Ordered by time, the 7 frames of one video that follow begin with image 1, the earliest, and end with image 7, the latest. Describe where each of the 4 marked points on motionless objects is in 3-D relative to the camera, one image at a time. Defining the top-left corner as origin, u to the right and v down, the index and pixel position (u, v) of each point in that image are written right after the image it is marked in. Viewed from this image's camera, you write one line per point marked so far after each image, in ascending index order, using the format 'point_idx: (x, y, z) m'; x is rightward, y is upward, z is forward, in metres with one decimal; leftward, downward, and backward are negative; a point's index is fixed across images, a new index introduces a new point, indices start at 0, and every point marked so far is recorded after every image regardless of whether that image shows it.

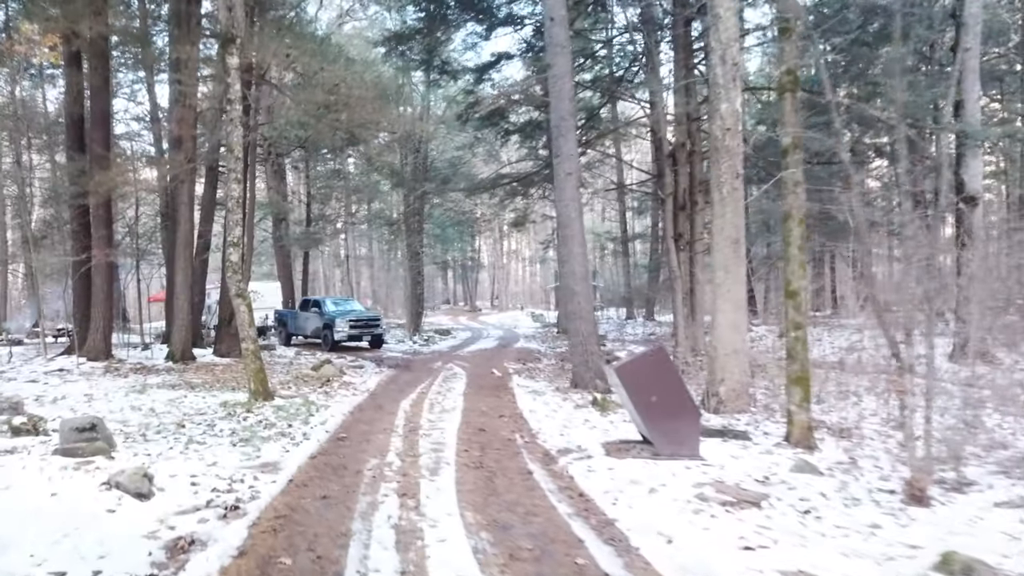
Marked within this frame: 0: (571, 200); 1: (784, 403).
0: (+0.8, +1.1, +10.0) m
1: (+3.3, -1.4, +9.5) m
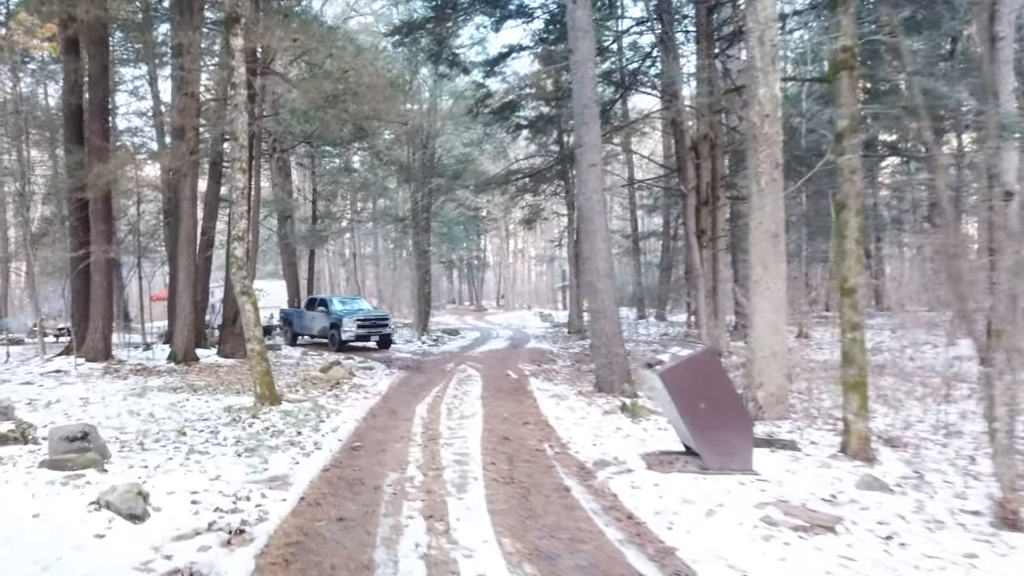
0: (+1.0, +1.2, +9.4) m
1: (+3.5, -1.4, +8.9) m
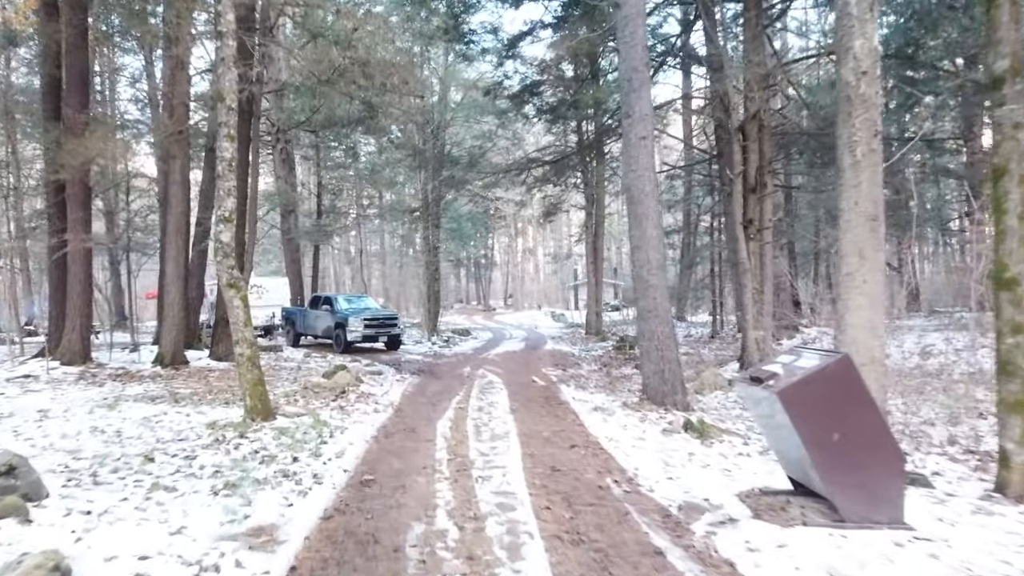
0: (+1.4, +1.2, +8.1) m
1: (+3.9, -1.3, +7.5) m
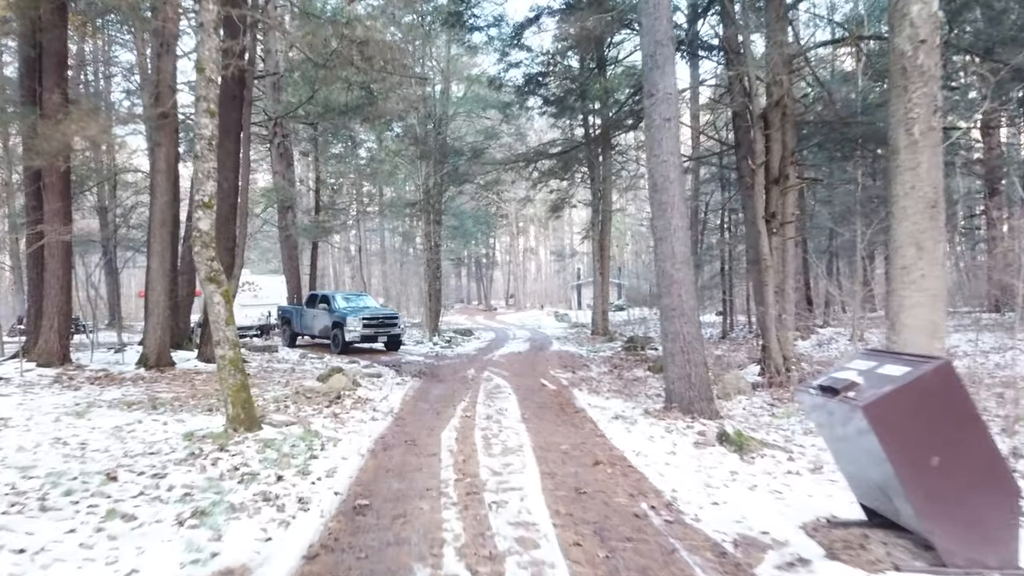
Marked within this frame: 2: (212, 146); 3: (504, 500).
0: (+1.5, +1.2, +7.3) m
1: (+4.0, -1.3, +6.8) m
2: (-2.3, +1.1, +6.0) m
3: (0.0, -1.1, +4.2) m
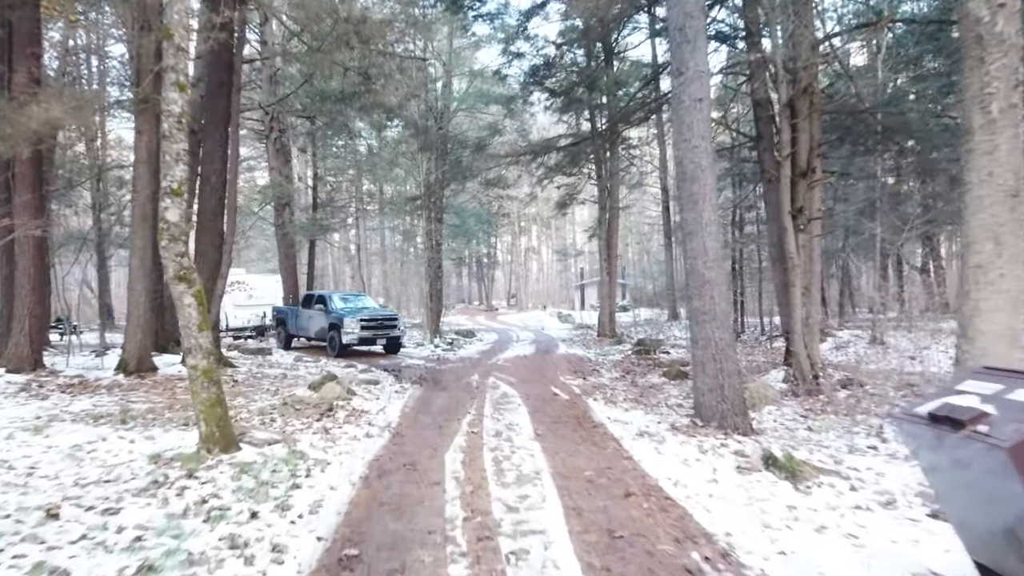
0: (+1.6, +1.2, +6.6) m
1: (+4.1, -1.3, +6.0) m
2: (-2.2, +1.1, +5.2) m
3: (+0.1, -1.1, +3.5) m
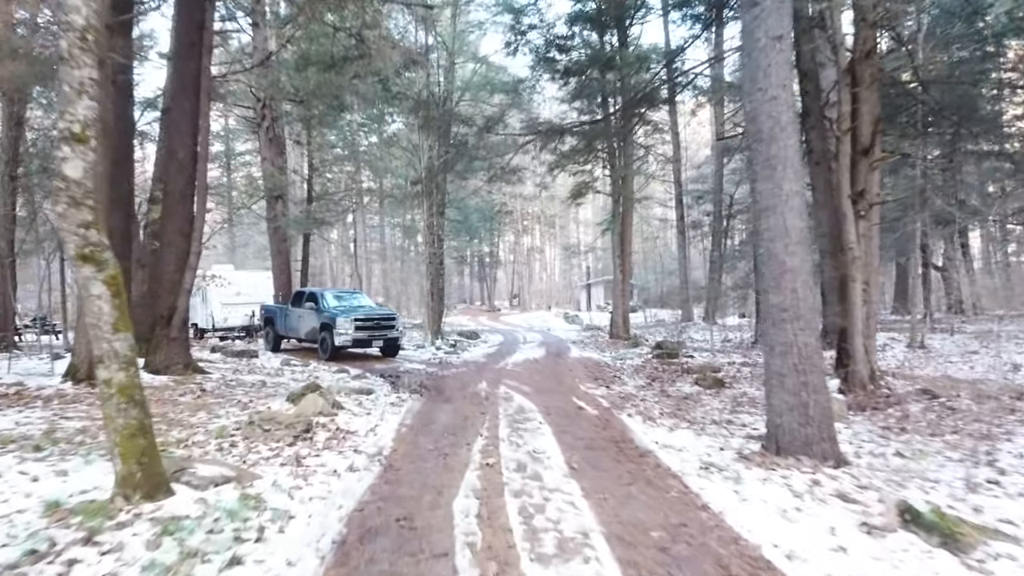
0: (+1.8, +1.3, +5.1) m
1: (+4.2, -1.3, +4.5) m
2: (-2.0, +1.2, +3.8) m
3: (+0.2, -1.1, +2.0) m
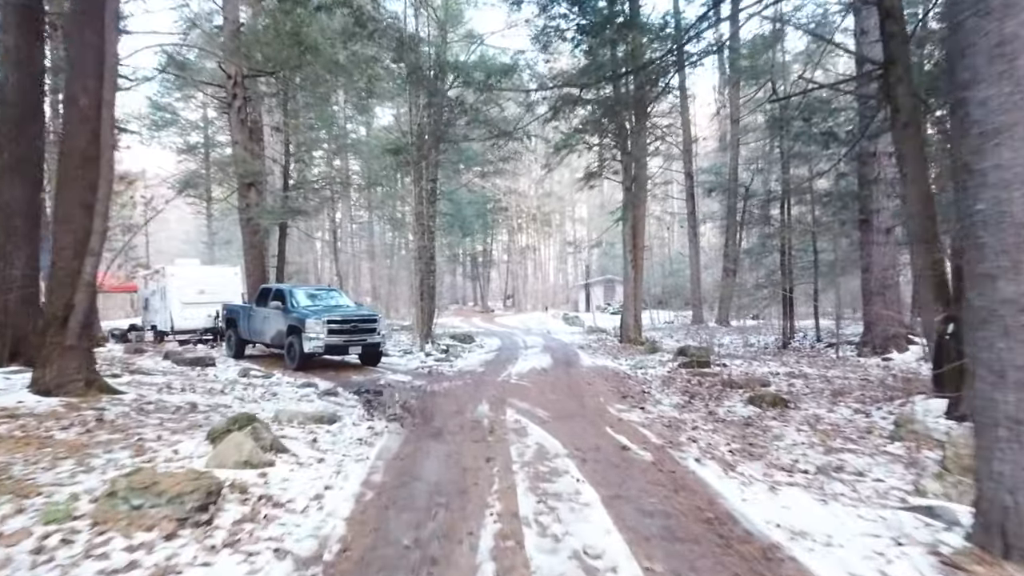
0: (+1.9, +1.4, +2.9) m
1: (+4.4, -1.2, +2.3) m
2: (-1.8, +1.2, +1.5) m
3: (+0.4, -1.0, -0.2) m
